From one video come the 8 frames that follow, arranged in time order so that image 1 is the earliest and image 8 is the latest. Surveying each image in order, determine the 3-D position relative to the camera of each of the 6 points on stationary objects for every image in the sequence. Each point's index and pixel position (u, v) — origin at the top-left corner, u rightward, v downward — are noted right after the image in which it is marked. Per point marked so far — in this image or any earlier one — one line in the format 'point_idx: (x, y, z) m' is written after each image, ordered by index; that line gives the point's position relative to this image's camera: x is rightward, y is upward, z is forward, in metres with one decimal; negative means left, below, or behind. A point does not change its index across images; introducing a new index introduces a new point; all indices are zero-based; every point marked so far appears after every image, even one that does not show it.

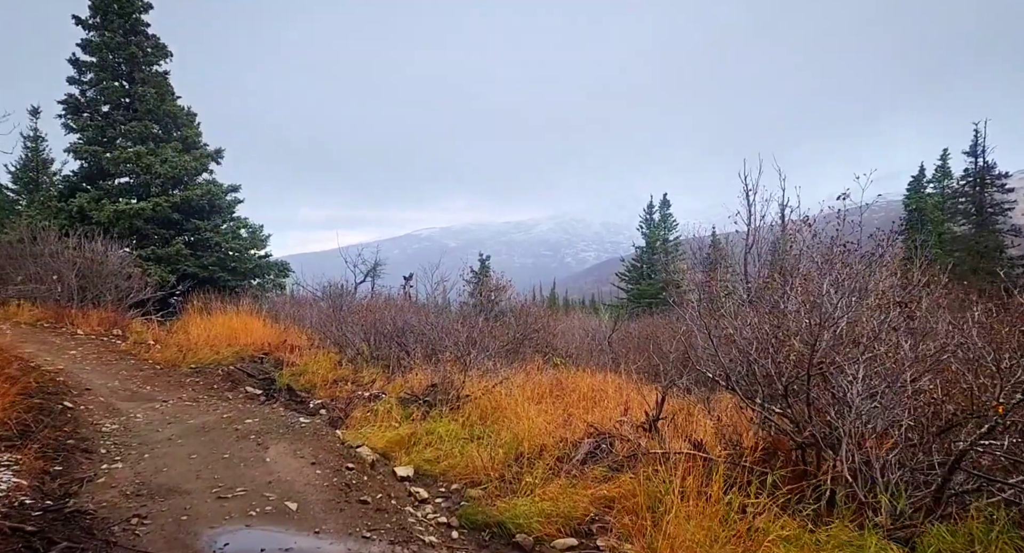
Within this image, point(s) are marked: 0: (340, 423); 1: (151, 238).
0: (-2.2, -1.9, +7.4) m
1: (-9.9, +1.1, +16.4) m
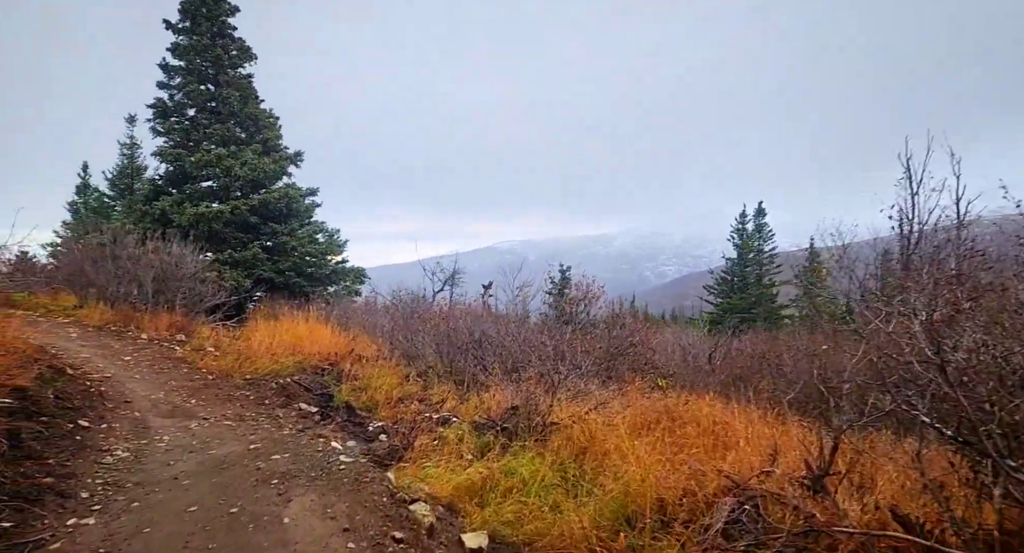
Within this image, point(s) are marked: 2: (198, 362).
0: (-1.1, -1.9, +6.1) m
1: (-7.6, +0.9, +16.1) m
2: (-4.9, -1.3, +9.2) m
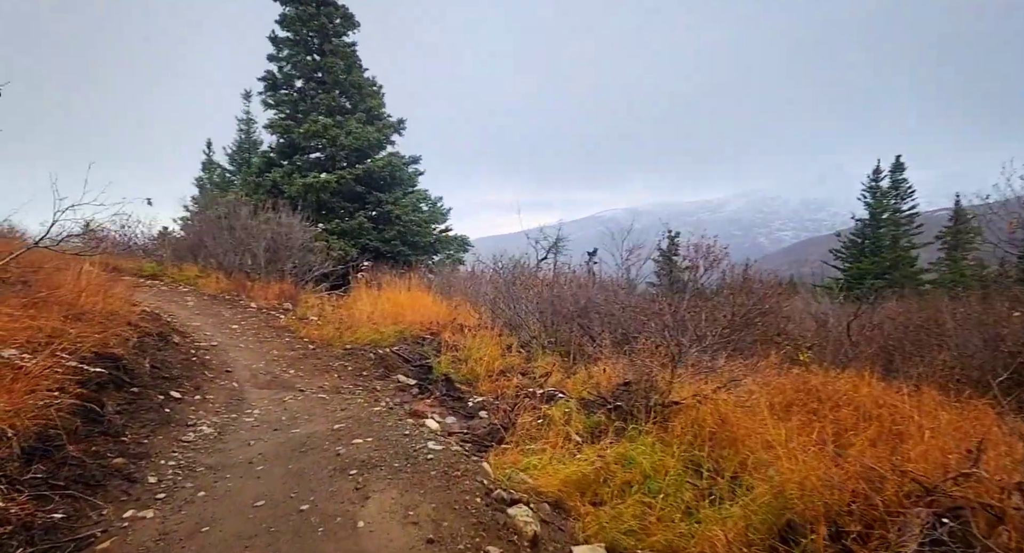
0: (-0.1, -1.5, +5.4) m
1: (-4.8, +1.8, +16.2) m
2: (-3.3, -0.8, +9.1) m
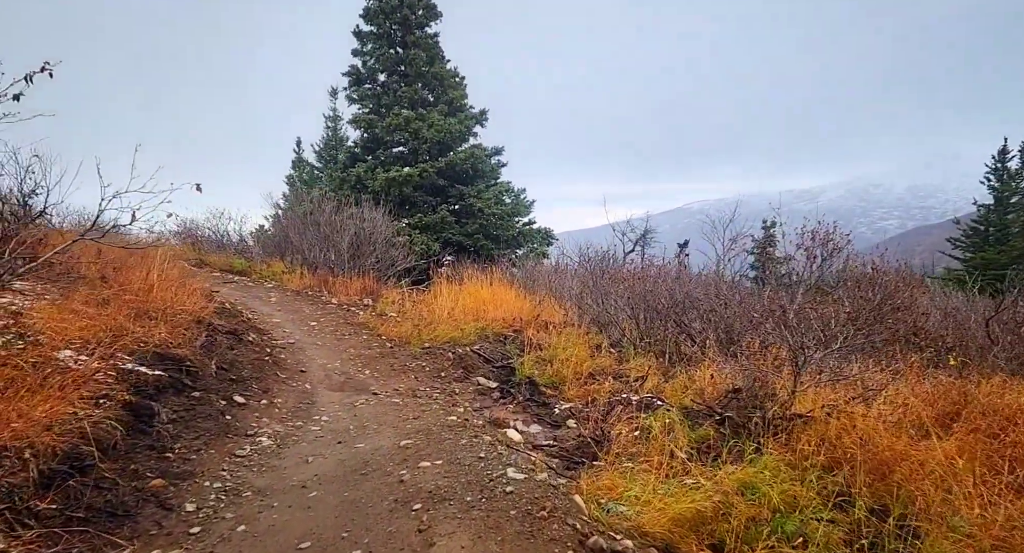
0: (+0.6, -1.4, +4.7) m
1: (-2.5, +1.9, +16.0) m
2: (-2.0, -0.8, +8.7) m
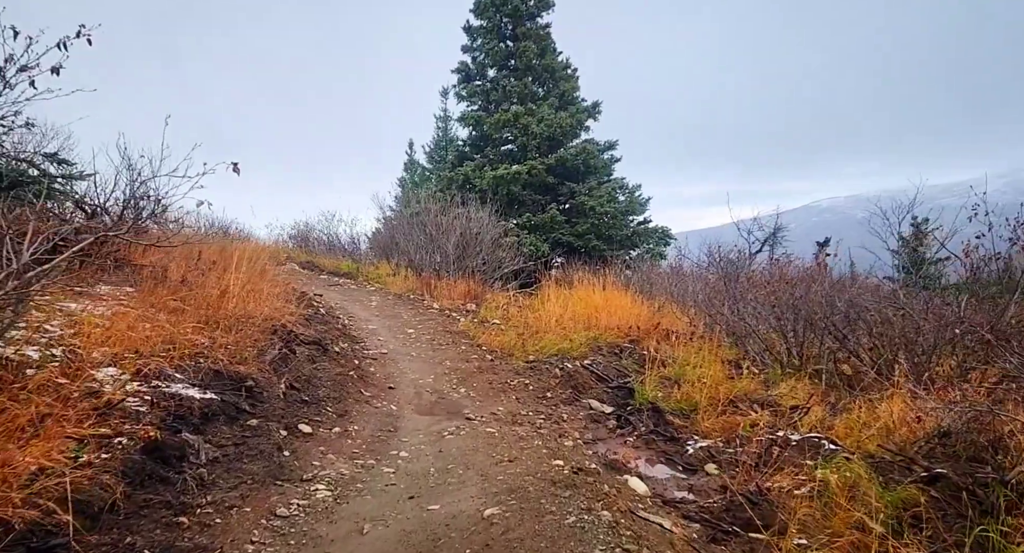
0: (+1.4, -1.5, +3.4) m
1: (+0.3, +1.8, +15.2) m
2: (-0.5, -0.8, +7.9) m
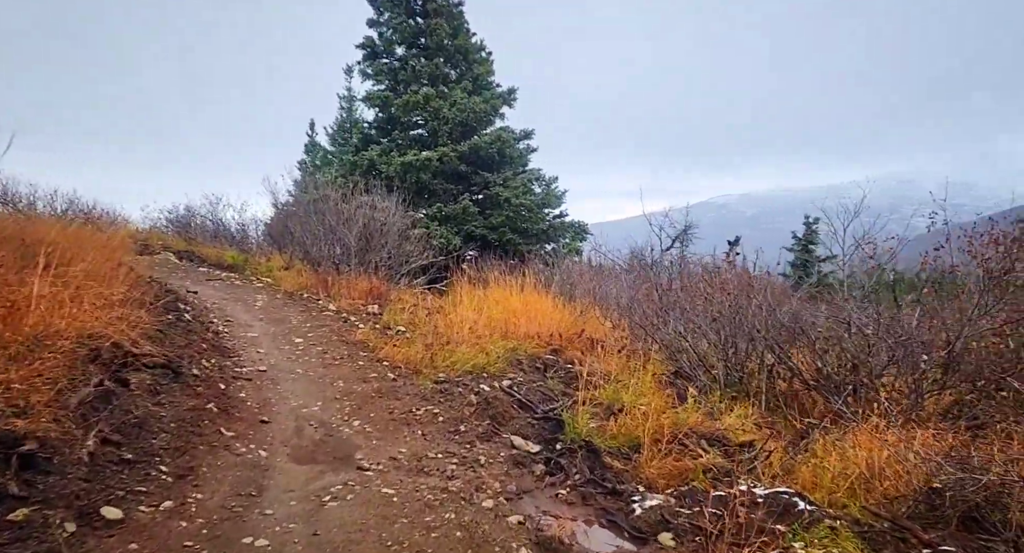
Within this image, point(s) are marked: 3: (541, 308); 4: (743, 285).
0: (+1.0, -1.6, +2.6) m
1: (-1.8, +1.9, +14.0) m
2: (-1.5, -0.8, +6.8) m
3: (+0.4, -0.4, +8.1) m
4: (+3.3, -0.2, +8.0) m
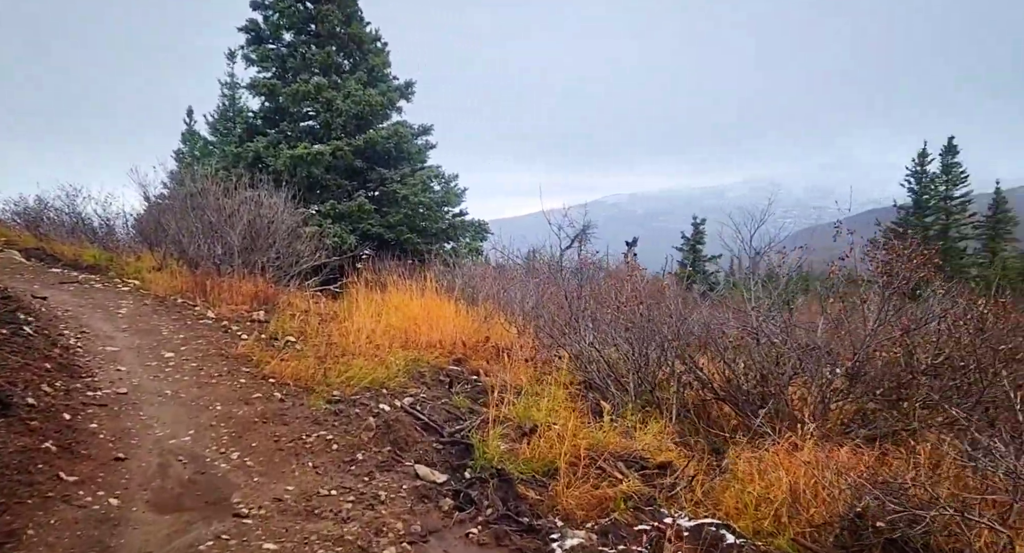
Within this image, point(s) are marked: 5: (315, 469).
0: (+0.6, -1.7, +2.4) m
1: (-4.0, +1.9, +13.2) m
2: (-2.5, -0.9, +6.1) m
3: (-0.9, -0.5, +7.7) m
4: (+2.1, -0.3, +8.1) m
5: (-1.4, -1.3, +4.1) m
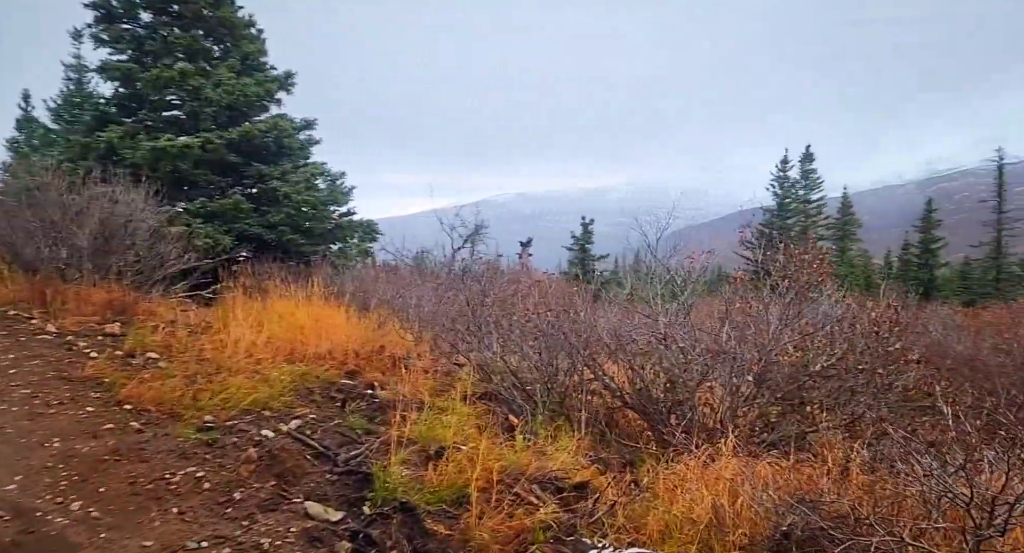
0: (+0.3, -1.8, +2.1) m
1: (-6.2, +1.8, +11.9) m
2: (-3.4, -1.0, +5.2) m
3: (-2.1, -0.6, +7.1) m
4: (+0.7, -0.3, +8.0) m
5: (-2.0, -1.4, +3.5) m
